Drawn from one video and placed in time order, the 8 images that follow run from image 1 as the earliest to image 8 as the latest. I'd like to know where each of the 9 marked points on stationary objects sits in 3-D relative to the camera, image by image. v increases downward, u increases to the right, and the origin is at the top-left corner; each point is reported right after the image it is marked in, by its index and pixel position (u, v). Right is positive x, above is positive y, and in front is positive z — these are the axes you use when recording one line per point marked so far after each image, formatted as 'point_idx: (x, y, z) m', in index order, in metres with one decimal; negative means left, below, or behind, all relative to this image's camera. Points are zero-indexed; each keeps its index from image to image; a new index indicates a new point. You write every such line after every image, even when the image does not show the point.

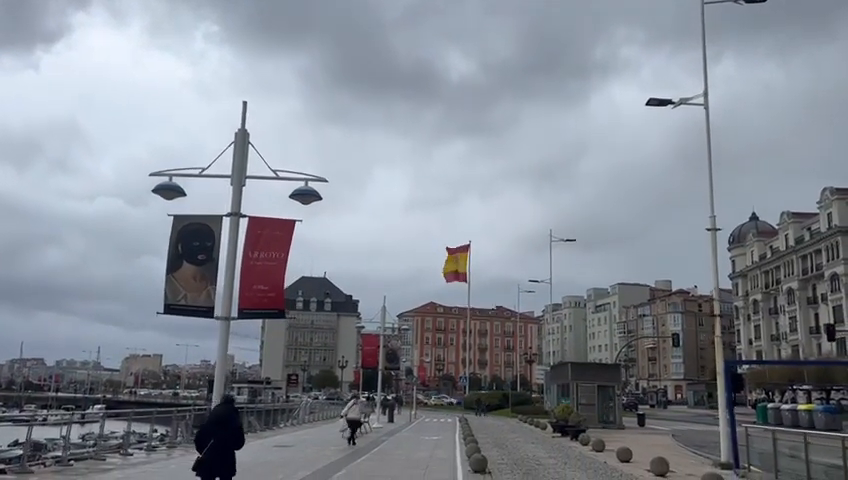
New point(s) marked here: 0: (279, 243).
0: (-2.6, -0.1, +14.3) m
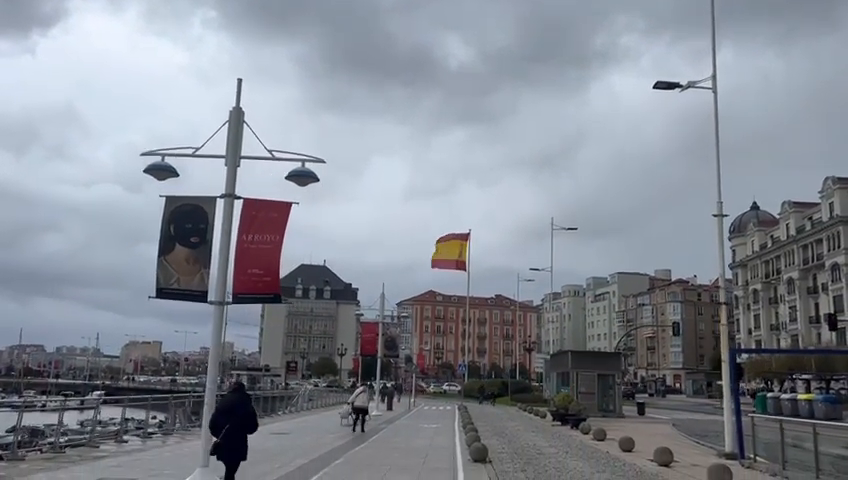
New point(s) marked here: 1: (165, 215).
0: (-2.6, +0.2, +13.8) m
1: (-4.5, +0.4, +13.8) m
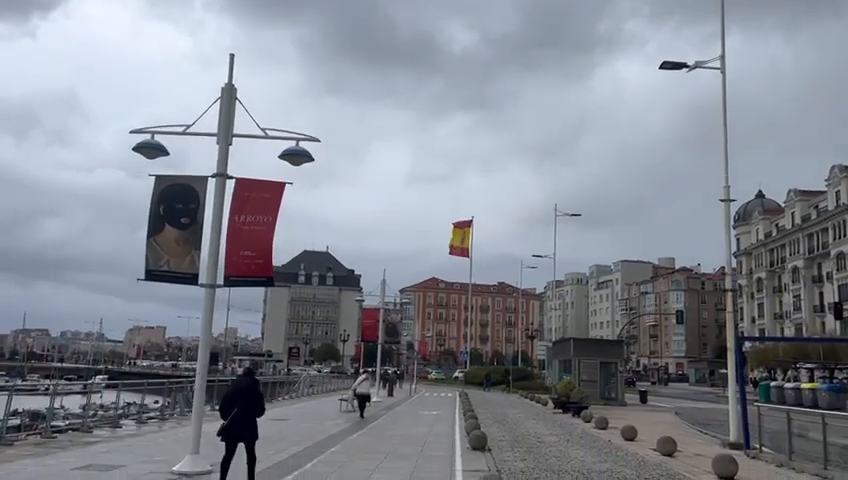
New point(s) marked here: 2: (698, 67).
0: (-2.7, +0.6, +13.4) m
1: (-4.6, +0.8, +13.4) m
2: (+6.7, +4.2, +19.5) m
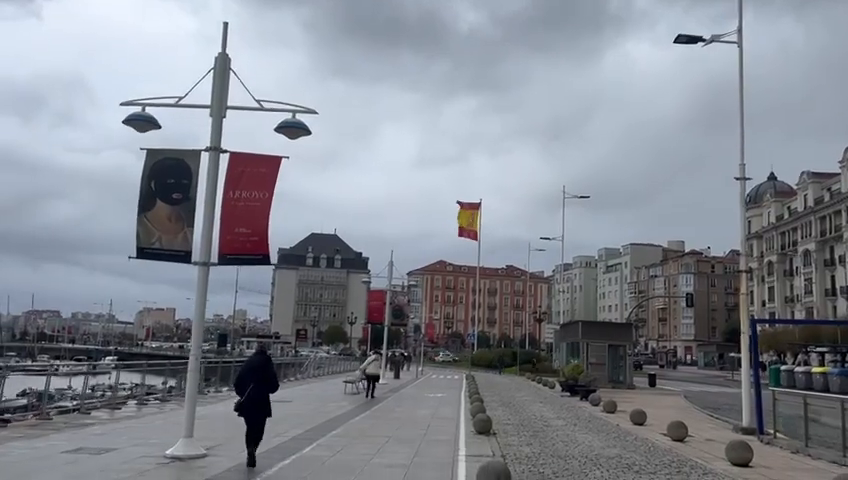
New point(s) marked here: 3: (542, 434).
0: (-2.6, +0.9, +12.9) m
1: (-4.5, +1.1, +12.9) m
2: (+6.8, +4.7, +18.8) m
3: (+2.6, -4.2, +17.3) m
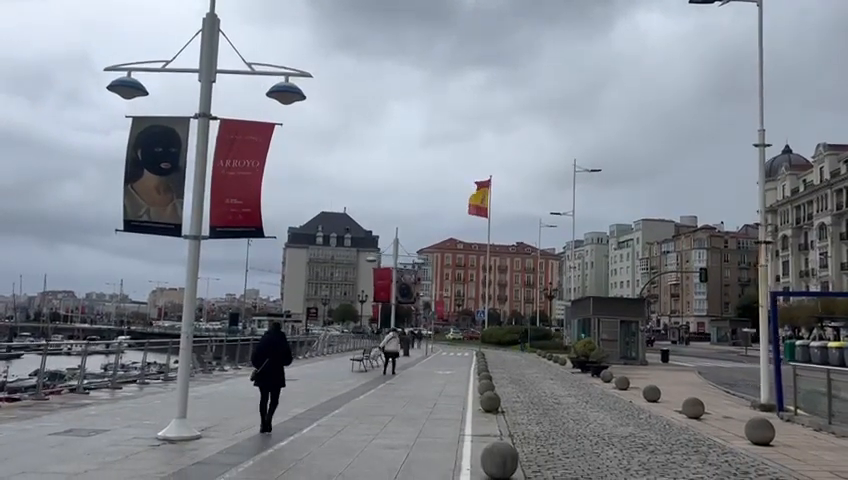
0: (-2.6, +1.4, +12.2) m
1: (-4.5, +1.6, +12.2) m
2: (+6.9, +5.4, +17.9) m
3: (+2.7, -3.6, +16.7) m
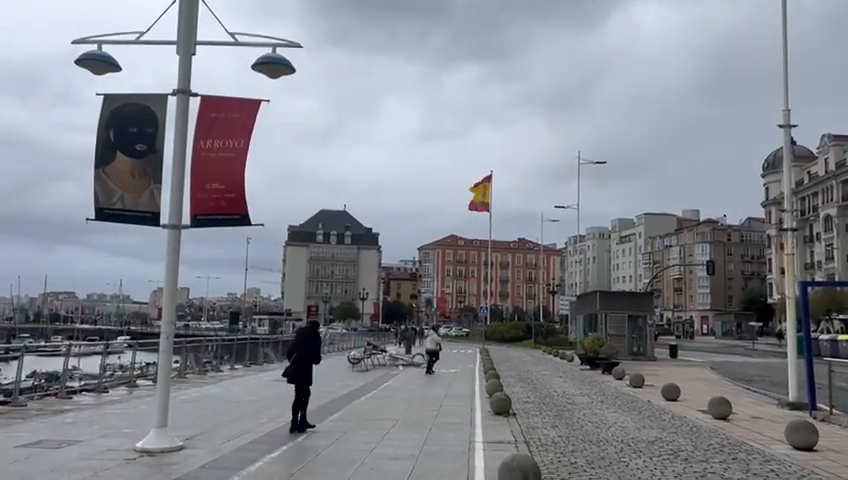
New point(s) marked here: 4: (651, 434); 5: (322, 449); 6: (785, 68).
0: (-2.6, +1.5, +11.0) m
1: (-4.5, +1.7, +11.0) m
2: (+6.9, +5.7, +16.6) m
3: (+2.8, -3.4, +15.5) m
4: (+3.6, -3.1, +12.6) m
5: (-1.3, -2.8, +10.7) m
6: (+8.3, +3.9, +18.2) m
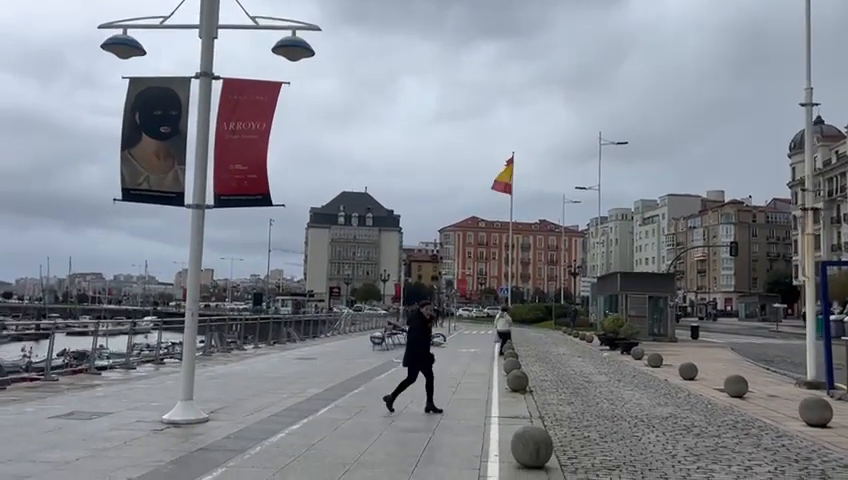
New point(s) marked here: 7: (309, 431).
0: (-2.3, +1.8, +11.2) m
1: (-4.2, +2.0, +11.3) m
2: (+7.3, +6.1, +16.5) m
3: (+3.2, -3.0, +15.8) m
4: (+3.9, -2.8, +12.8) m
5: (-1.1, -2.5, +11.0) m
6: (+8.7, +4.4, +18.1) m
7: (-1.5, -2.5, +10.2) m
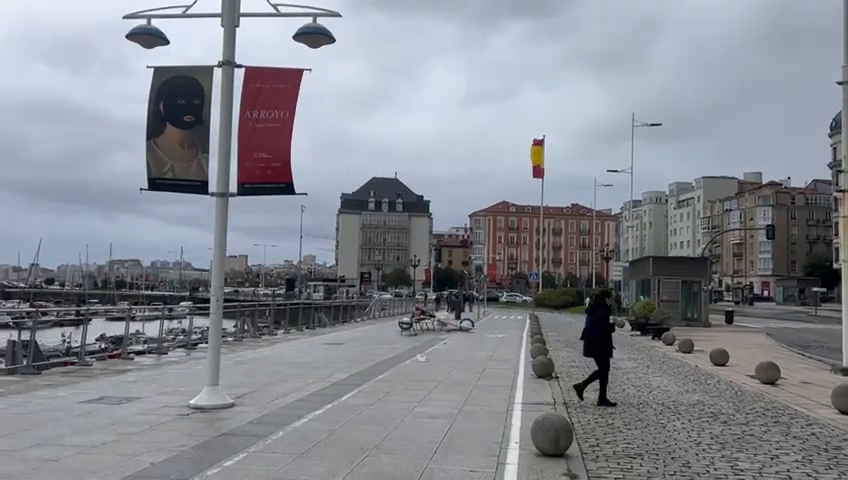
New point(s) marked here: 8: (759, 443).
0: (-2.0, +2.0, +11.3) m
1: (-3.9, +2.2, +11.4) m
2: (+7.8, +6.4, +16.1) m
3: (+3.7, -2.7, +15.6) m
4: (+4.3, -2.5, +12.6) m
5: (-0.8, -2.3, +11.0) m
6: (+9.3, +4.8, +17.7) m
7: (-1.2, -2.3, +10.3) m
8: (+3.8, -2.3, +9.1) m
